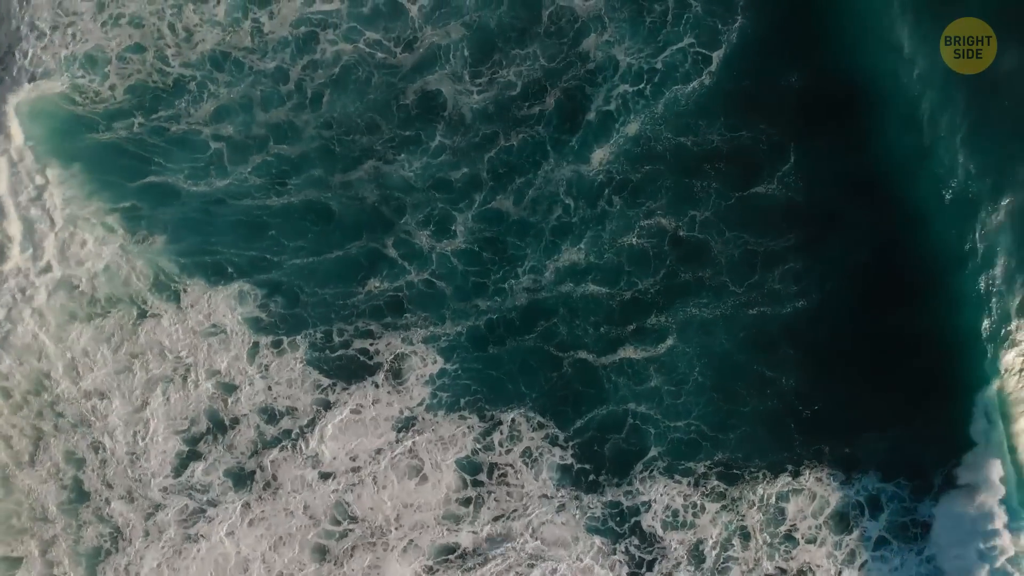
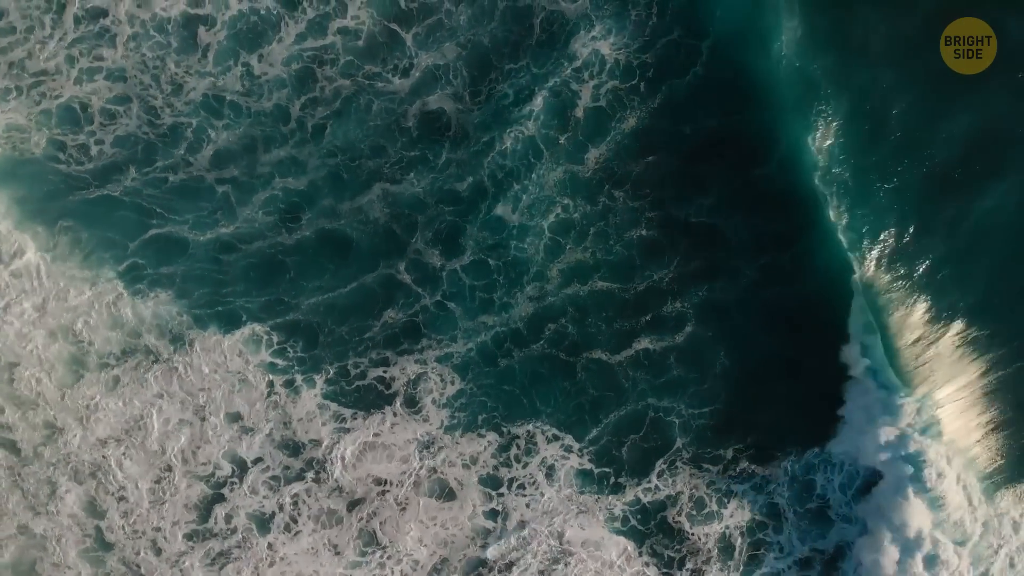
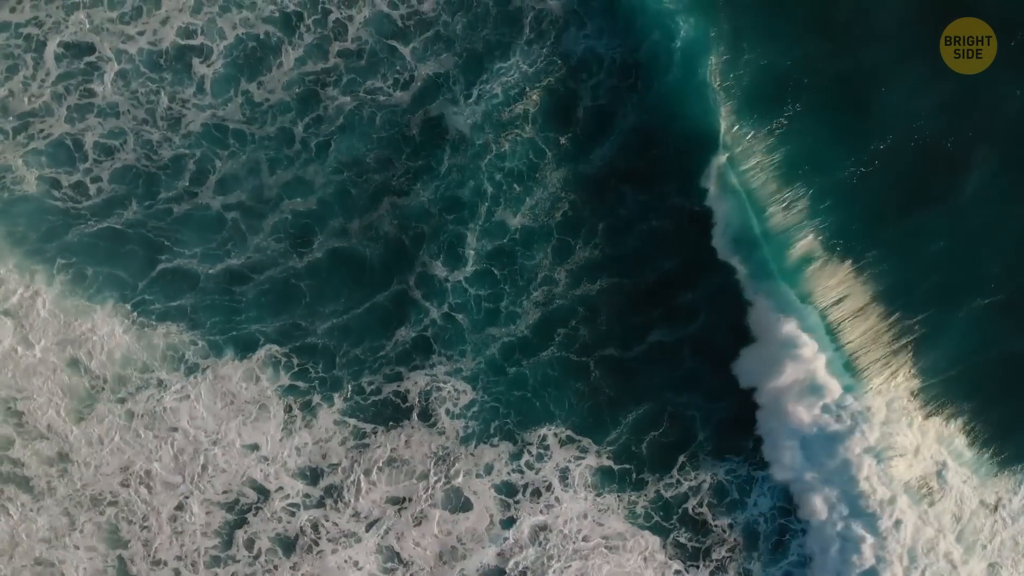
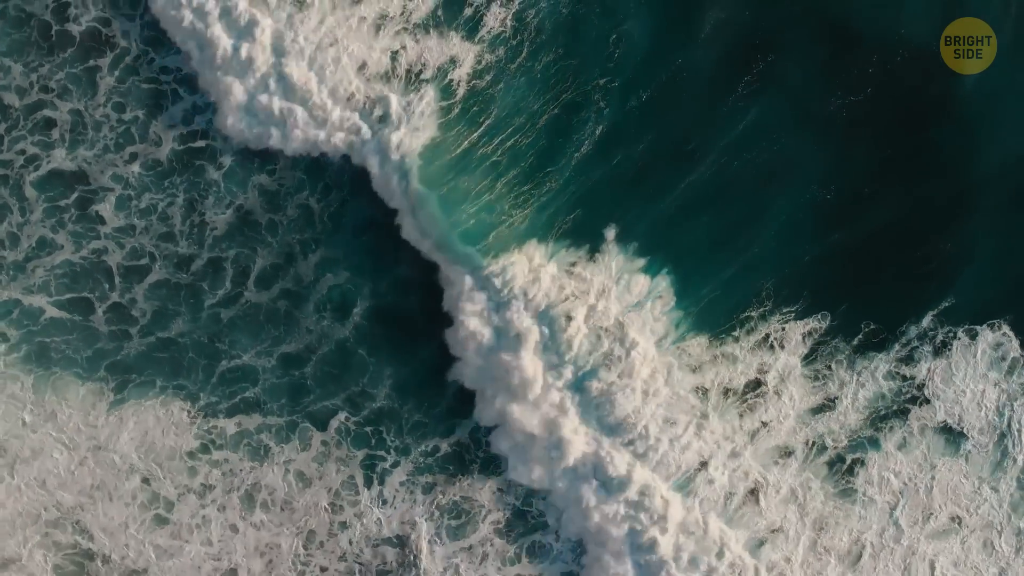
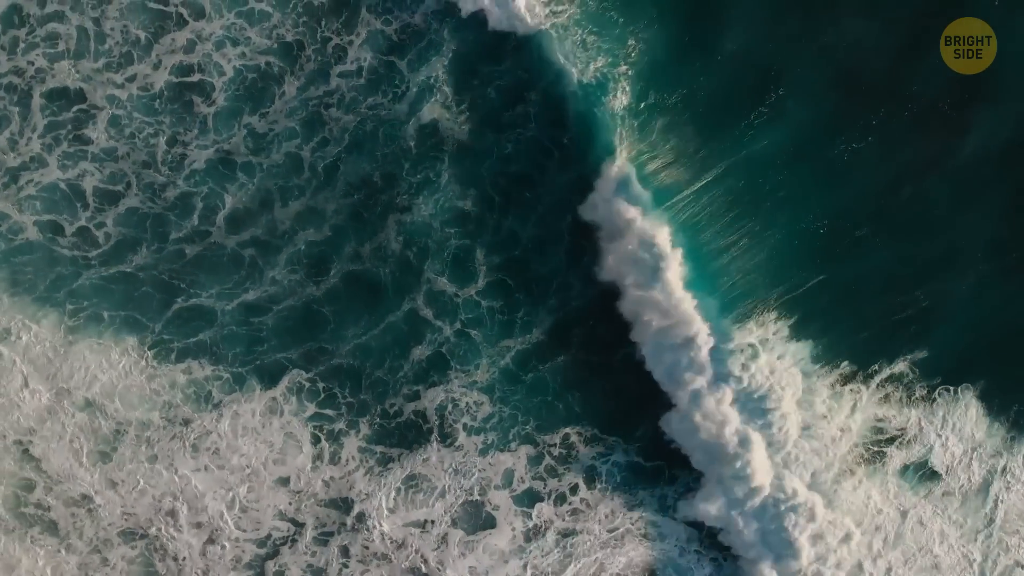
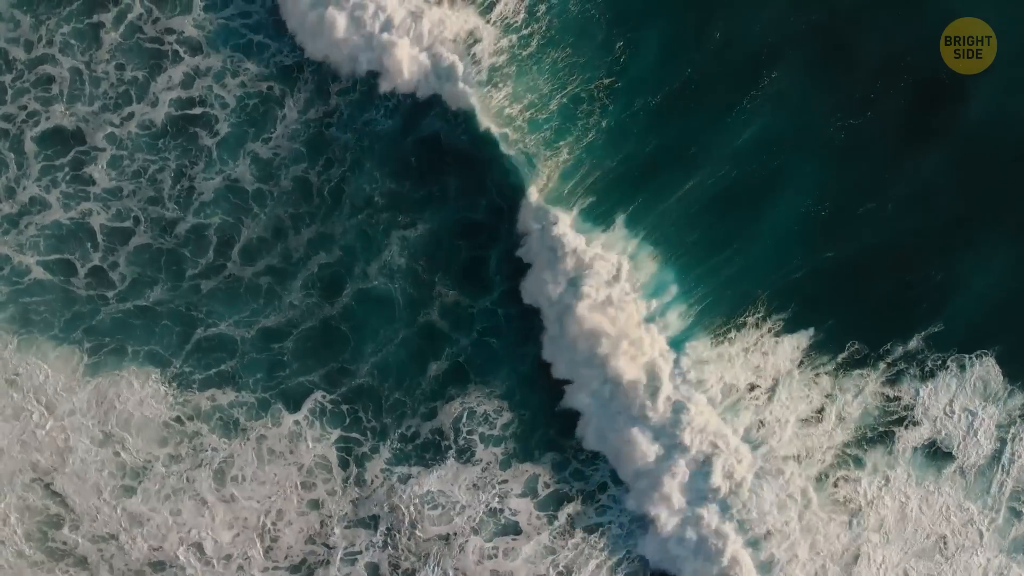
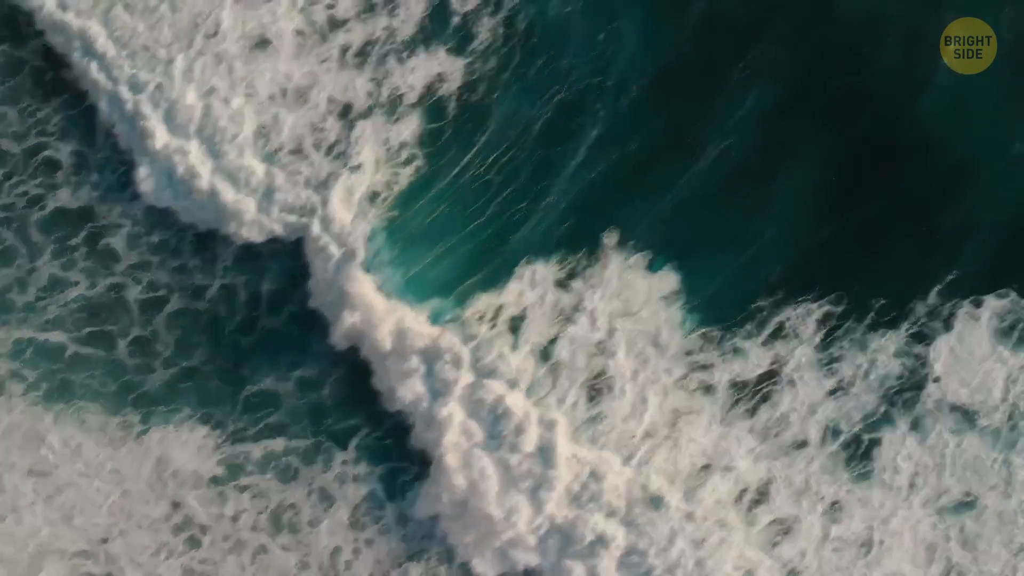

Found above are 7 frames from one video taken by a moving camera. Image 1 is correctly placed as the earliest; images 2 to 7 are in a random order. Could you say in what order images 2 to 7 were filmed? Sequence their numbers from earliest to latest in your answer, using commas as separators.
2, 3, 5, 6, 4, 7
